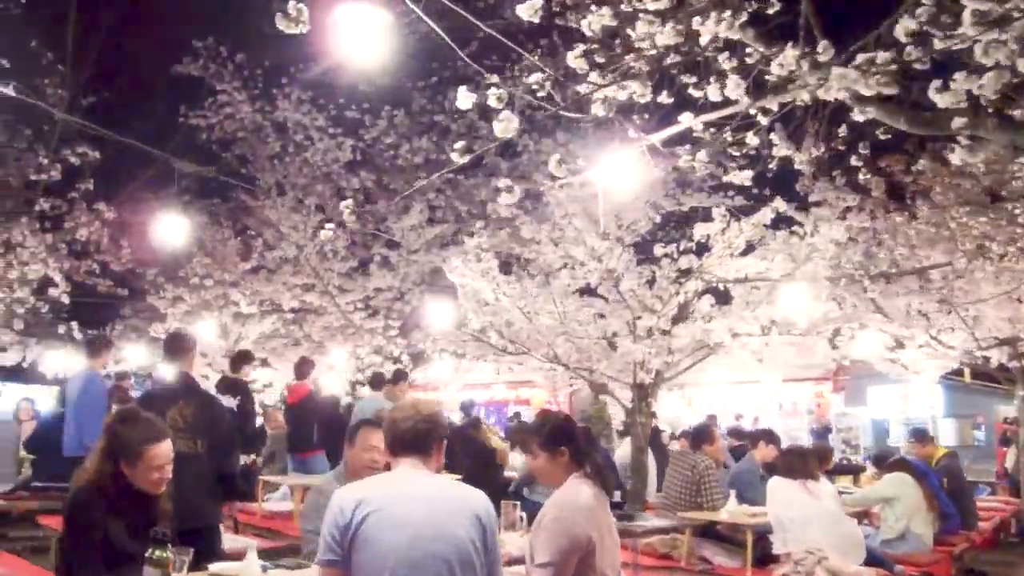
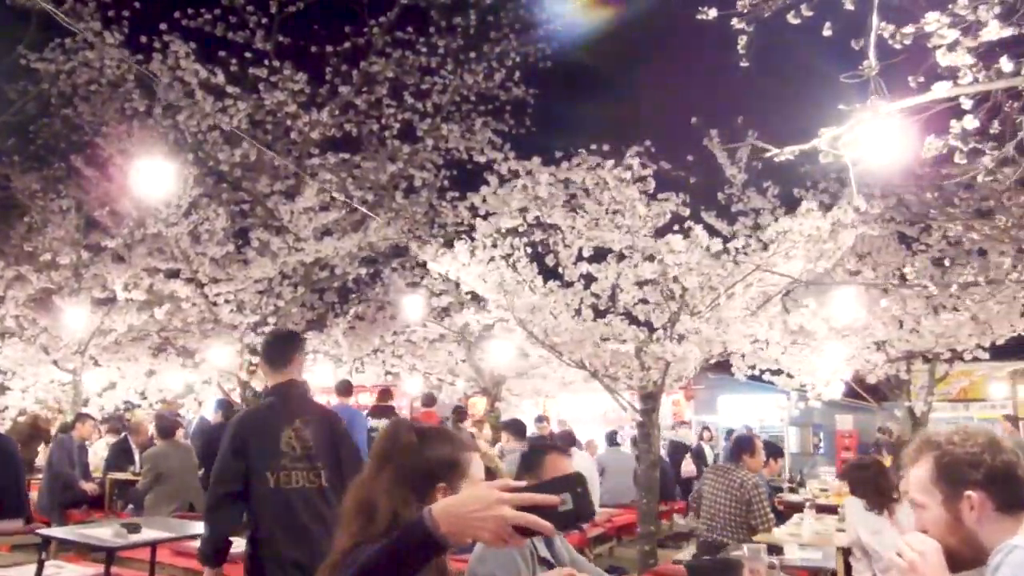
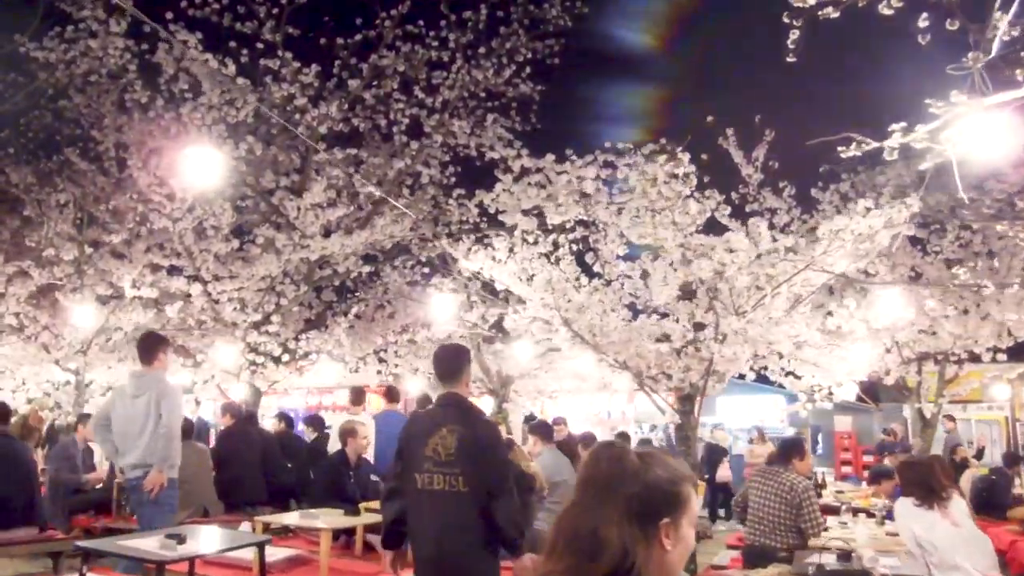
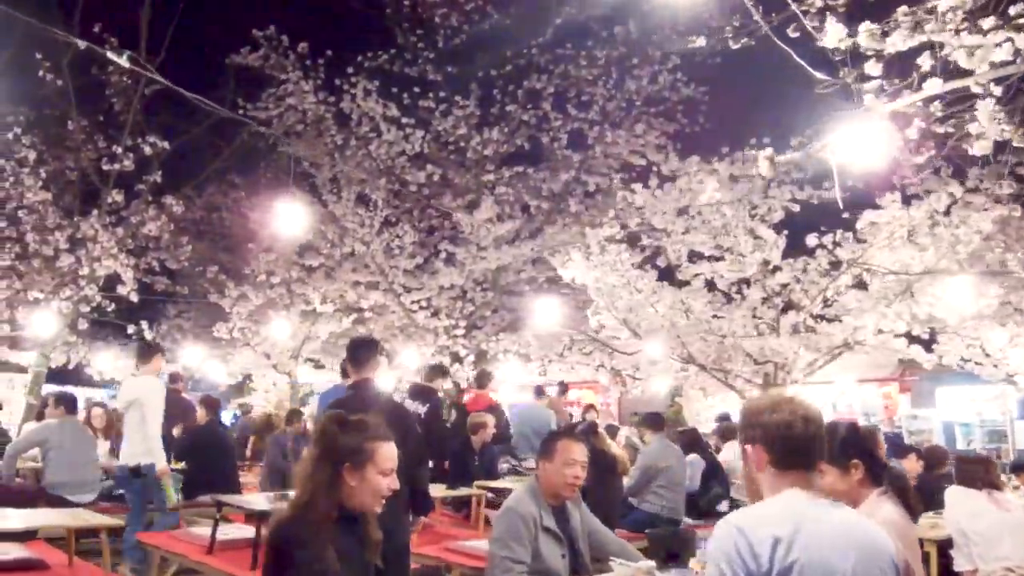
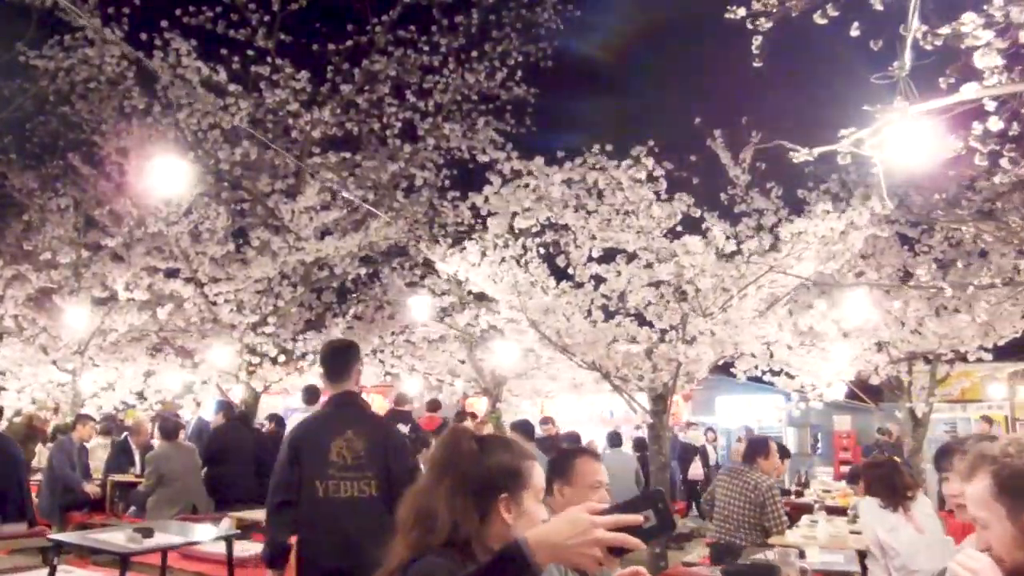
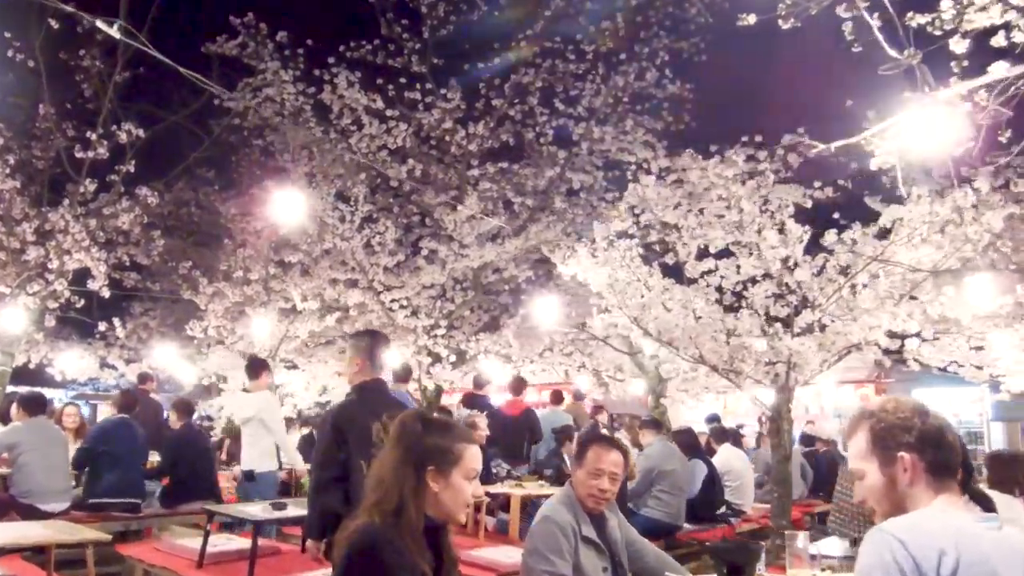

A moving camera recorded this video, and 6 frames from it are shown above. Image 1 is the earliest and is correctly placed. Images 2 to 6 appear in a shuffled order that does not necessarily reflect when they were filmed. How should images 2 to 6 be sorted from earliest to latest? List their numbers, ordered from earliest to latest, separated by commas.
4, 6, 2, 5, 3
